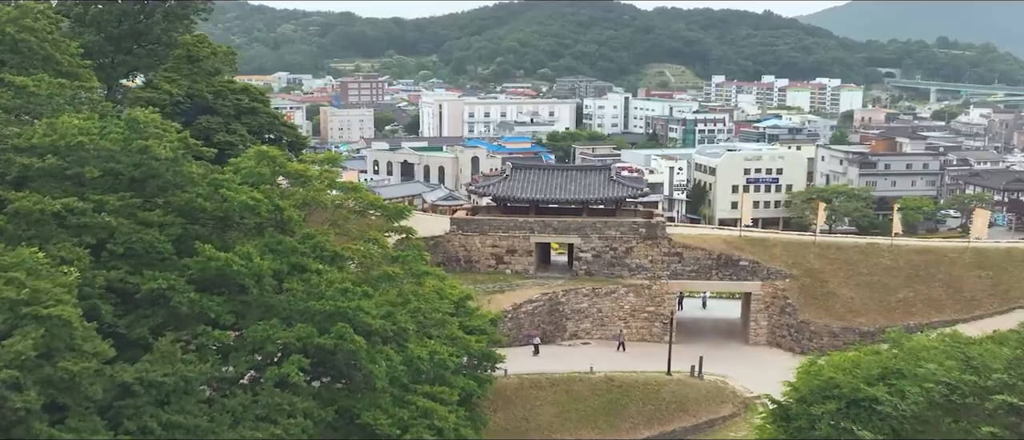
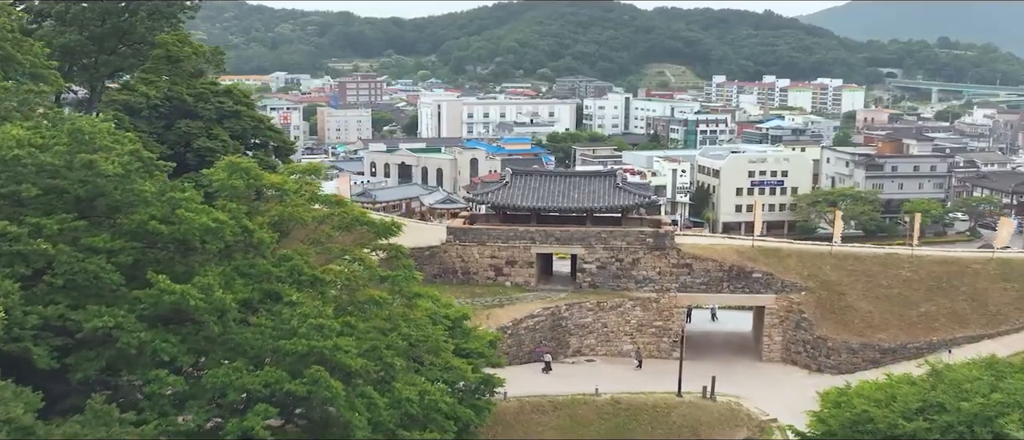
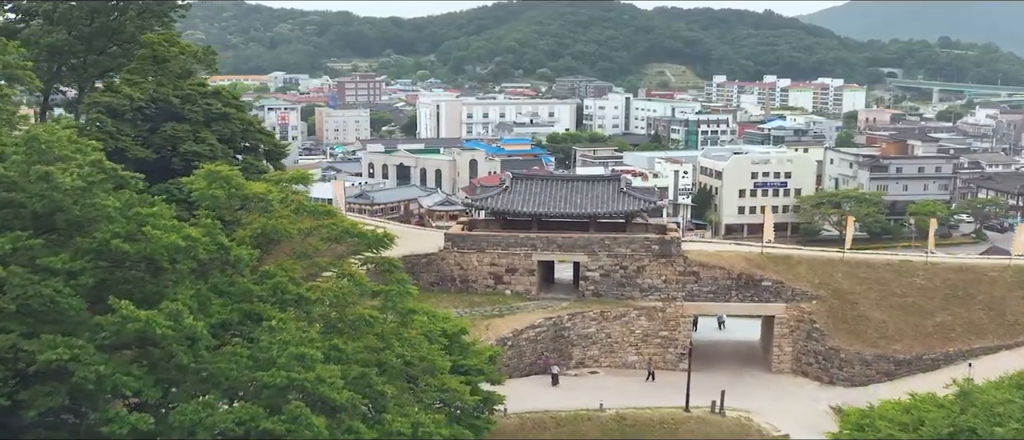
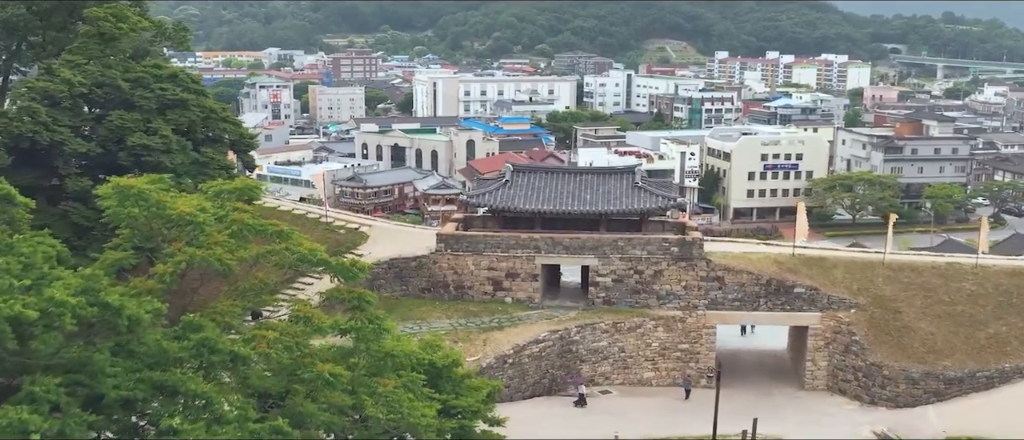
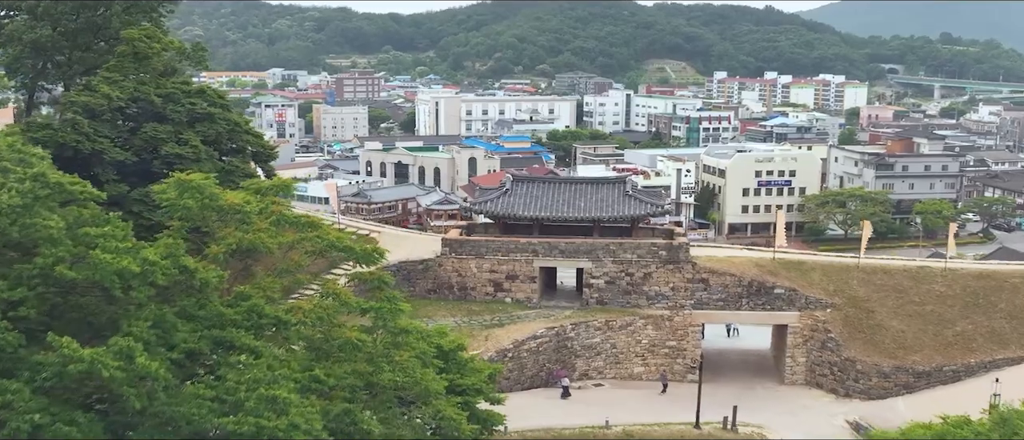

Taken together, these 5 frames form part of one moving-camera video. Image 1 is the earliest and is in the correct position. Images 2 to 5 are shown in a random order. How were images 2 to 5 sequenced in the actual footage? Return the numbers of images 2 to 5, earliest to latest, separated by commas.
2, 3, 5, 4
